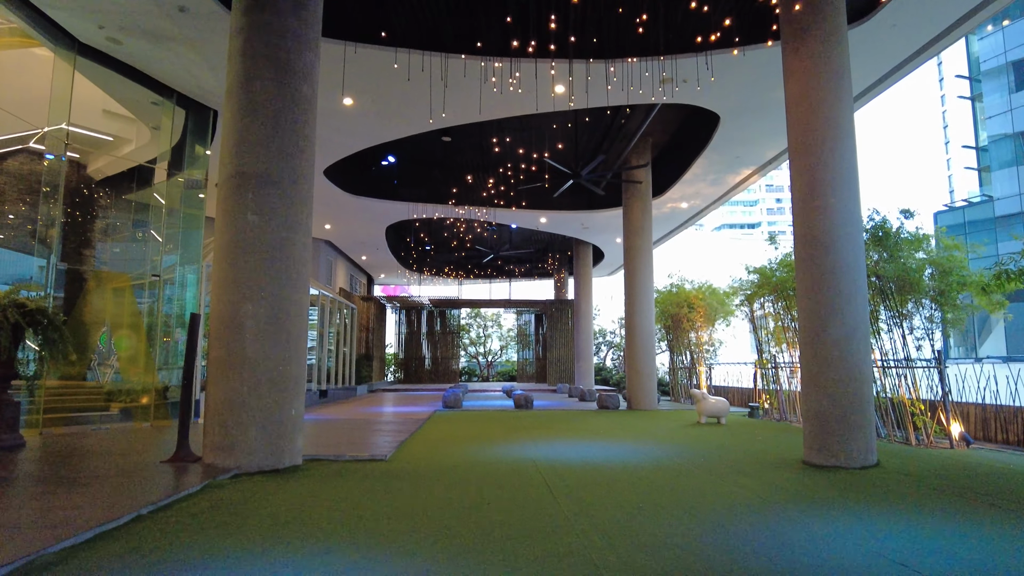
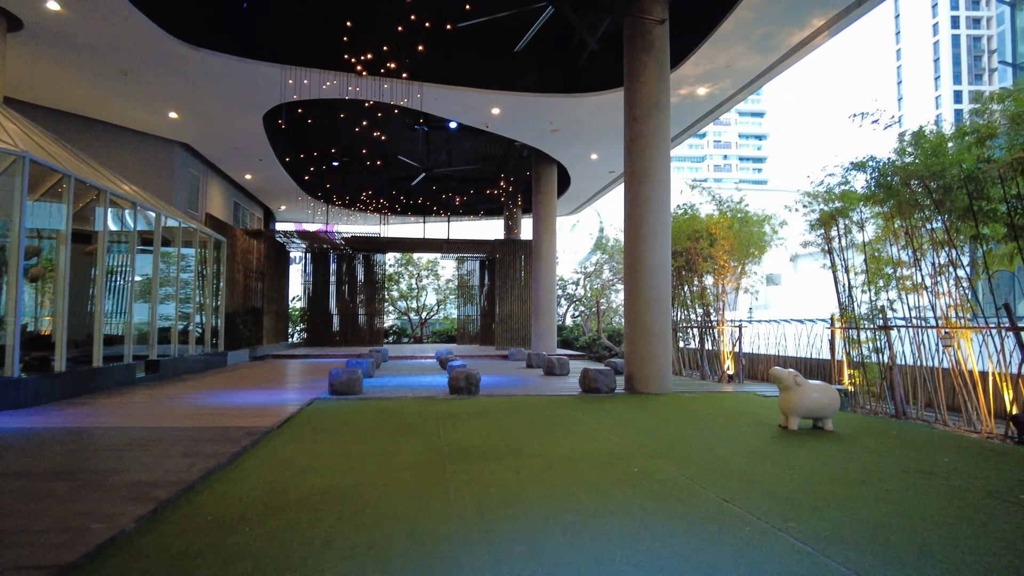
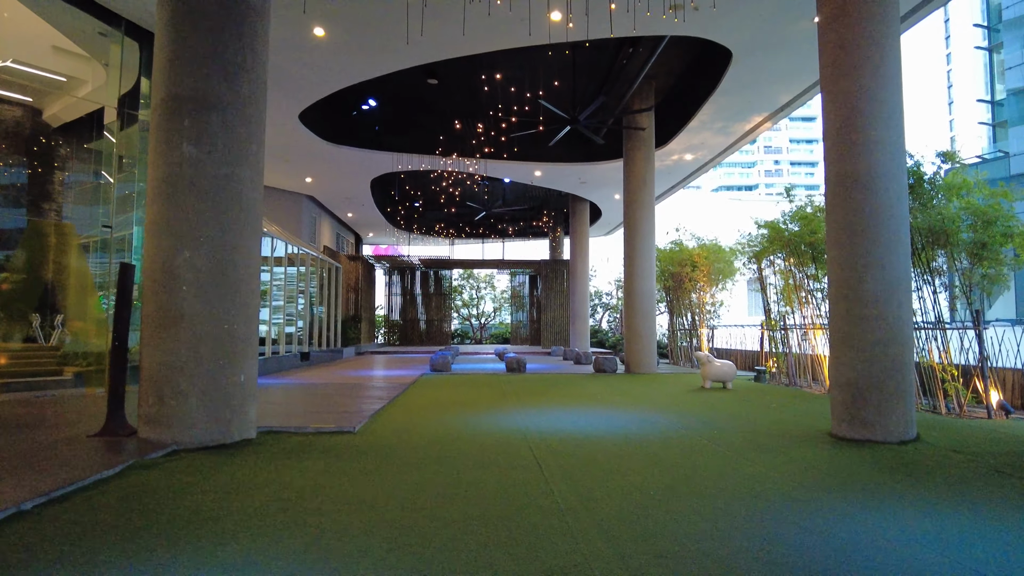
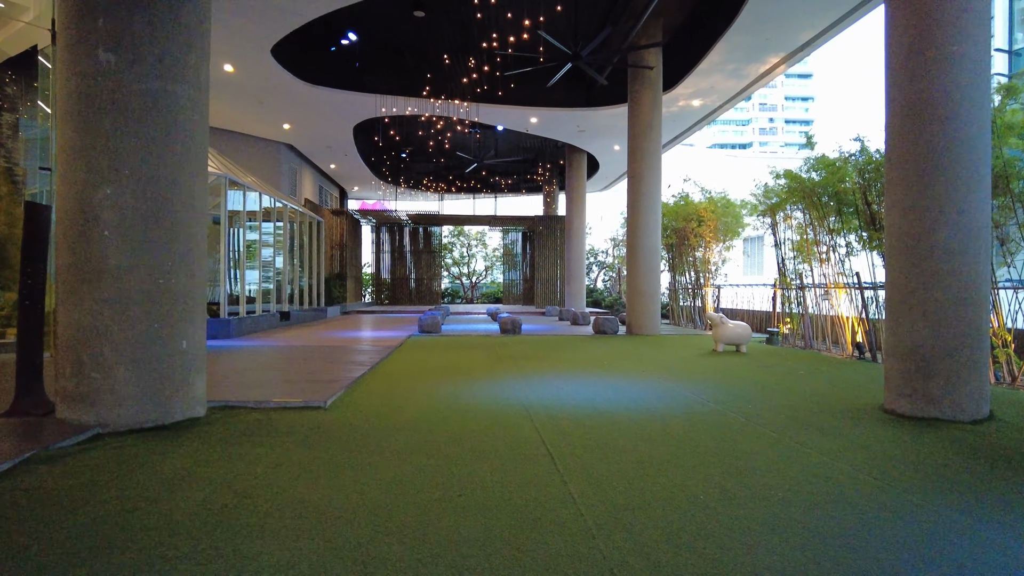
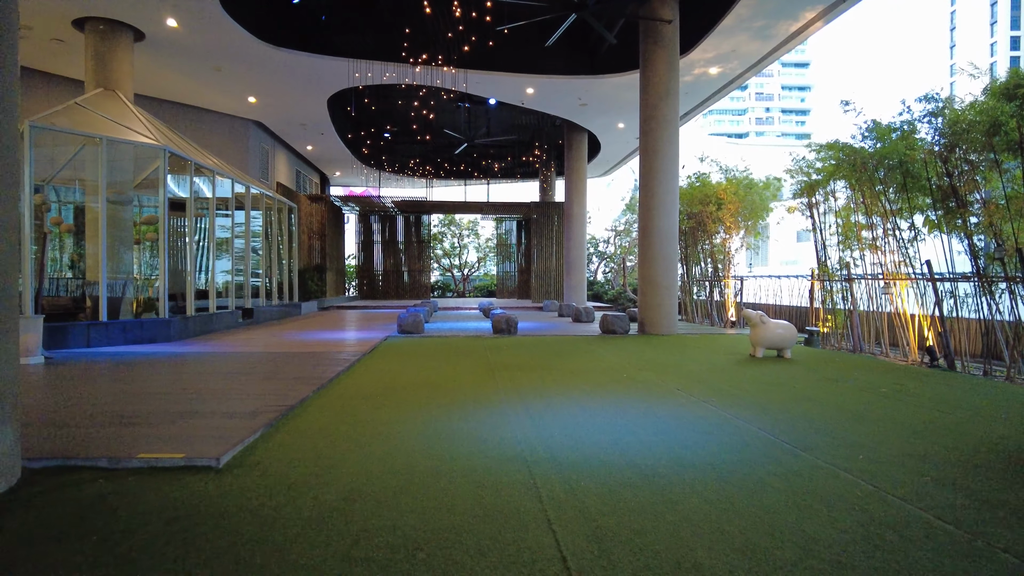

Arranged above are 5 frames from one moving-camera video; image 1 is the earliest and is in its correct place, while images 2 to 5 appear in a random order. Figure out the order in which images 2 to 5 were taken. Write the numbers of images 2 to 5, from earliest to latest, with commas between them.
3, 4, 5, 2
